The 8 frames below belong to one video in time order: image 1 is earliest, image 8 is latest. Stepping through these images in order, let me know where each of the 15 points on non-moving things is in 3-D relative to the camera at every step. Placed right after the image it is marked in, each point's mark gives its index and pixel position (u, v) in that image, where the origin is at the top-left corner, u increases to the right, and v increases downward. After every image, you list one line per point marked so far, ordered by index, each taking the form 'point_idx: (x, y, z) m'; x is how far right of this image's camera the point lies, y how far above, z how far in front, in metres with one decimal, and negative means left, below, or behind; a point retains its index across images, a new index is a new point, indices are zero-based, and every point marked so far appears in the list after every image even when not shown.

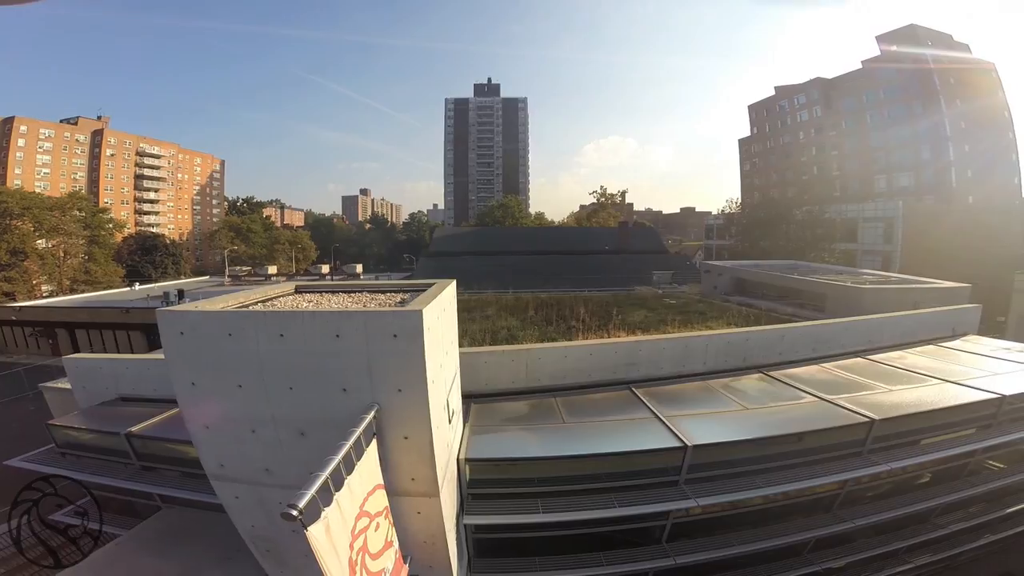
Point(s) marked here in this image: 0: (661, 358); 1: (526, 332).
0: (+2.3, -1.1, +6.3) m
1: (+0.2, -1.0, +8.9) m
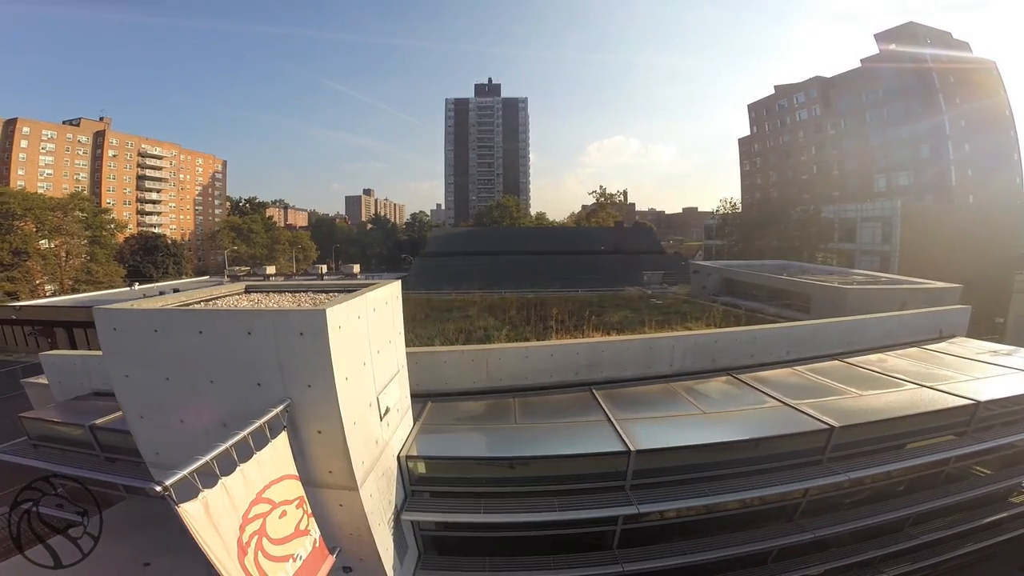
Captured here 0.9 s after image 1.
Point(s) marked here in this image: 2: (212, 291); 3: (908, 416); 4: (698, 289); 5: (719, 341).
0: (+1.7, -1.1, +6.1) m
1: (-0.3, -1.0, +8.8) m
2: (-4.3, 0.0, +5.4) m
3: (+5.0, -1.6, +4.7) m
4: (+6.6, 0.0, +13.9) m
5: (+3.3, -0.9, +6.2) m
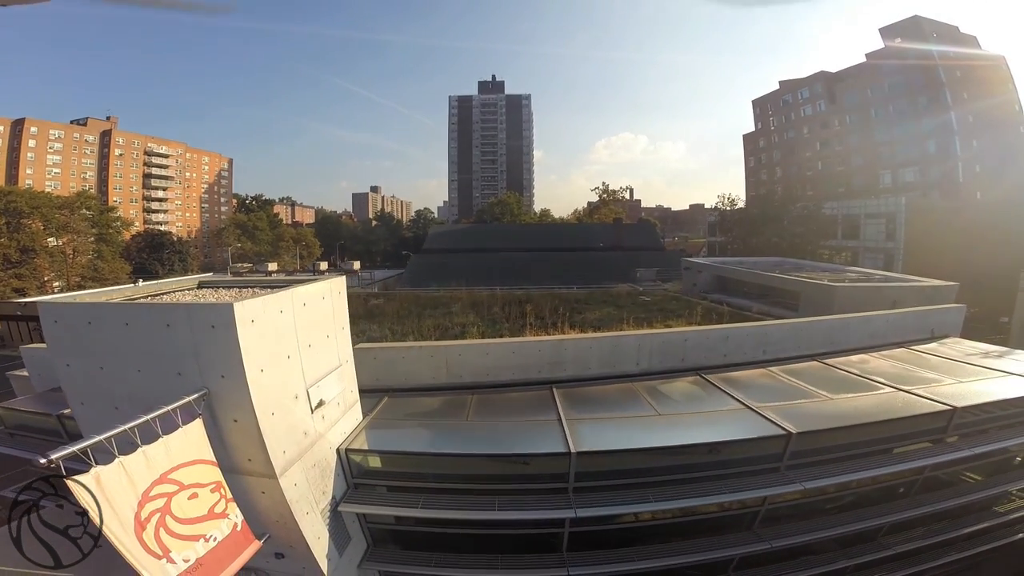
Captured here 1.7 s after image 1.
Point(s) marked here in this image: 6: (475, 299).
0: (+1.2, -1.1, +6.0) m
1: (-0.8, -0.9, +8.7) m
2: (-4.8, 0.0, +5.3) m
3: (+4.4, -1.6, +4.5) m
4: (+6.2, 0.0, +13.7) m
5: (+2.8, -0.8, +6.1) m
6: (-1.2, -0.3, +11.8) m
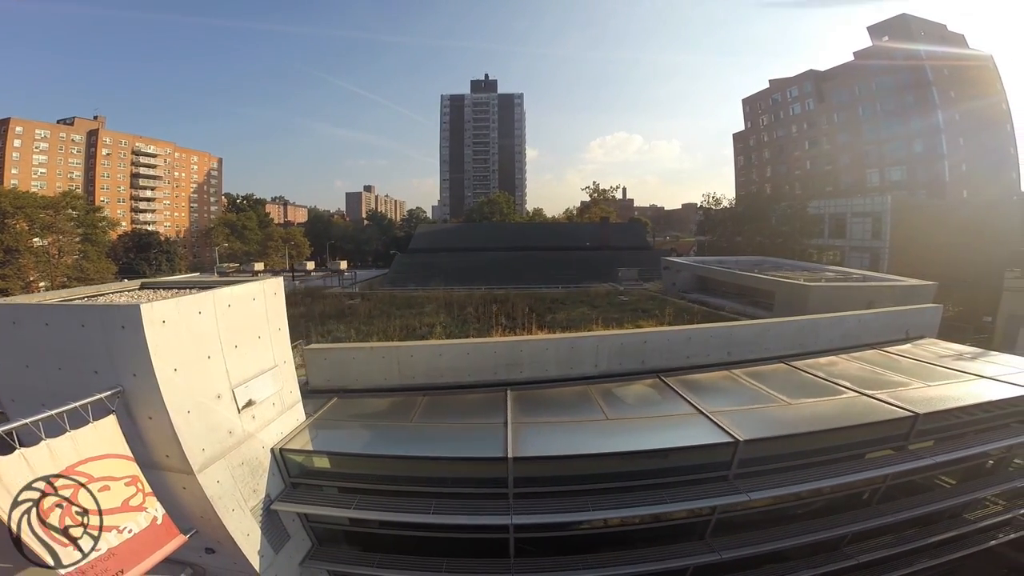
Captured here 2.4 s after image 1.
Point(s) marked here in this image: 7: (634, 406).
0: (+0.5, -1.1, +5.8) m
1: (-1.5, -0.9, +8.5) m
2: (-5.5, 0.0, +5.1) m
3: (+3.8, -1.6, +4.4) m
4: (+5.5, +0.1, +13.6) m
5: (+2.1, -0.8, +5.9) m
6: (-1.9, -0.3, +11.6) m
7: (+1.6, -1.5, +5.0) m
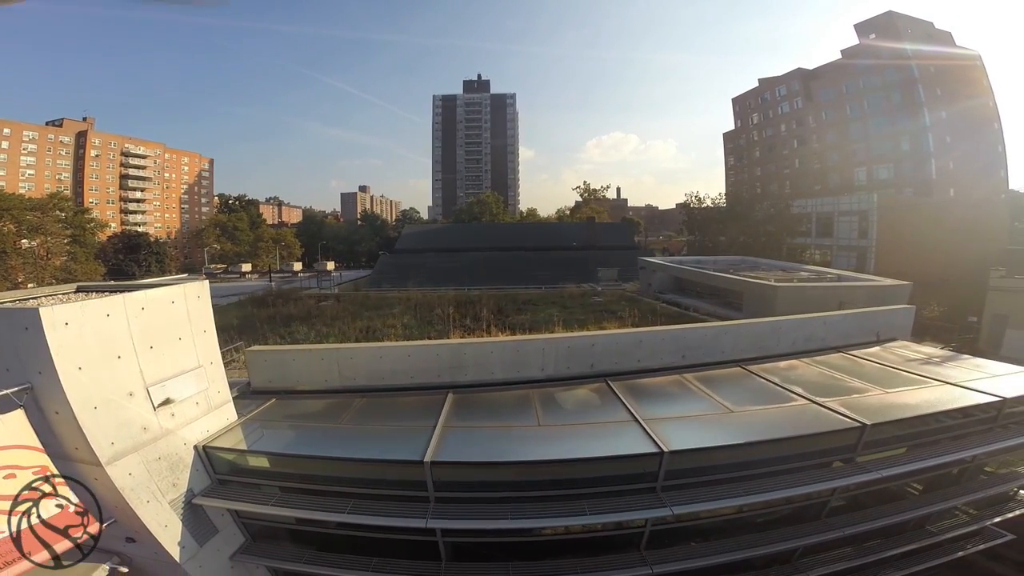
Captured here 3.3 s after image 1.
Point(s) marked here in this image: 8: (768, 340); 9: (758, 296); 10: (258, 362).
0: (-0.3, -1.1, +5.6) m
1: (-2.3, -1.0, +8.3) m
2: (-6.3, 0.0, +4.9) m
3: (+3.0, -1.6, +4.2) m
4: (+4.6, 0.0, +13.4) m
5: (+1.3, -0.8, +5.7) m
6: (-2.7, -0.4, +11.4) m
7: (+0.8, -1.5, +4.8) m
8: (+4.2, -0.8, +6.4) m
9: (+5.8, -0.2, +9.0) m
10: (-4.1, -1.2, +6.2) m
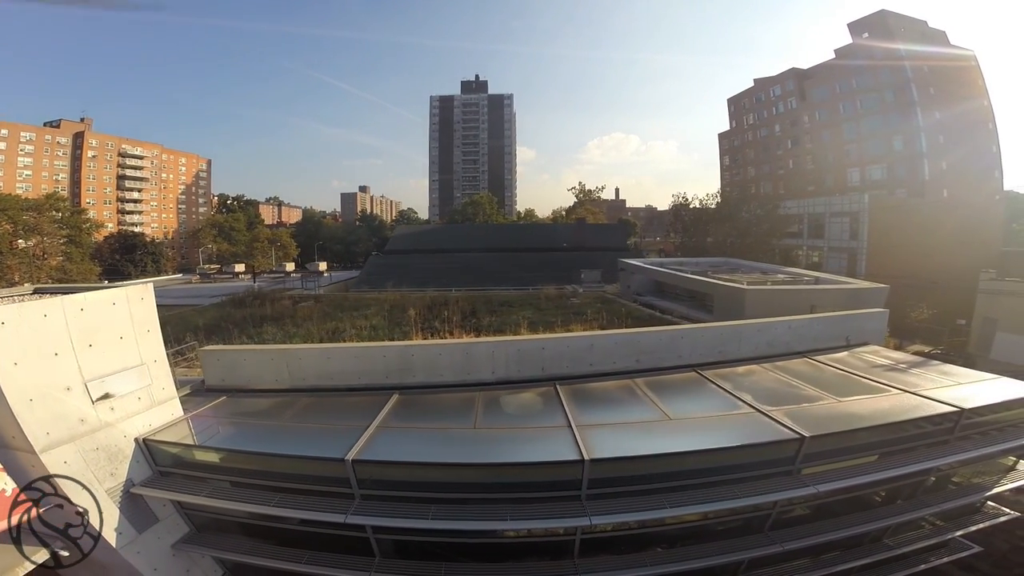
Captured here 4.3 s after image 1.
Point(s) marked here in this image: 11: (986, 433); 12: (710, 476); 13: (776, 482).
0: (-1.0, -1.1, +5.5) m
1: (-3.1, -1.0, +8.2) m
2: (-7.0, 0.0, +4.8) m
3: (+2.2, -1.7, +4.0) m
4: (+4.0, 0.0, +13.2) m
5: (+0.5, -0.9, +5.6) m
6: (-3.4, -0.4, +11.3) m
7: (0.0, -1.6, +4.7) m
8: (+3.5, -0.9, +6.2) m
9: (+5.1, -0.2, +8.9) m
10: (-4.8, -1.2, +6.1) m
11: (+6.4, -2.0, +5.2) m
12: (+2.1, -2.0, +4.2) m
13: (+3.1, -2.1, +4.4) m
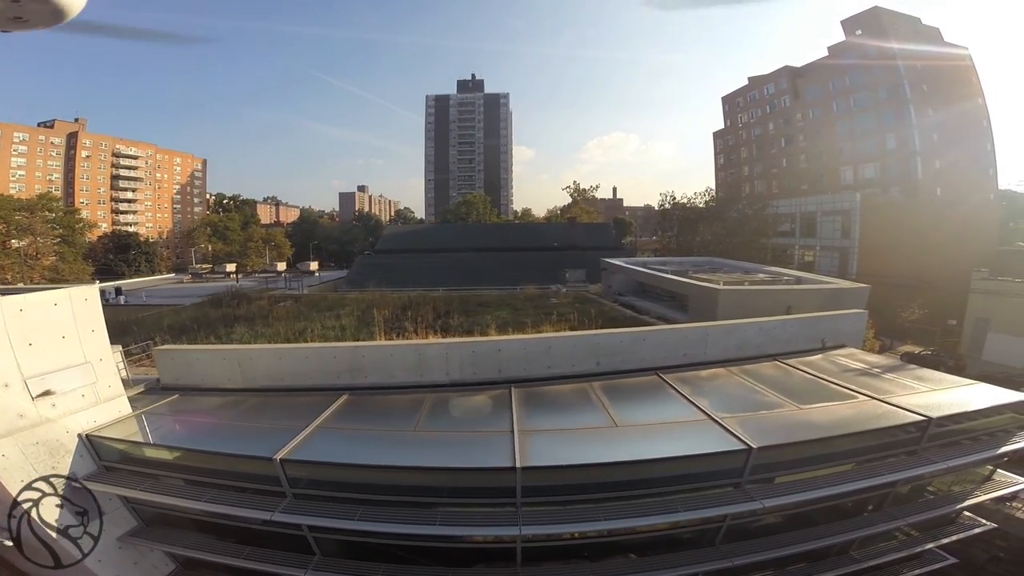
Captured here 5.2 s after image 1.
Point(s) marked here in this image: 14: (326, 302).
0: (-1.7, -1.1, +5.3) m
1: (-3.7, -1.0, +8.1) m
2: (-7.7, 0.0, +4.6) m
3: (+1.6, -1.7, +3.9) m
4: (+3.3, 0.0, +13.0) m
5: (-0.1, -0.9, +5.4) m
6: (-4.0, -0.4, +11.1) m
7: (-0.6, -1.6, +4.5) m
8: (+2.9, -0.9, +6.0) m
9: (+4.5, -0.2, +8.7) m
10: (-5.4, -1.2, +6.0) m
11: (+5.7, -2.0, +5.0) m
12: (+1.4, -2.0, +4.0) m
13: (+2.5, -2.1, +4.2) m
14: (-5.8, -0.4, +12.0) m
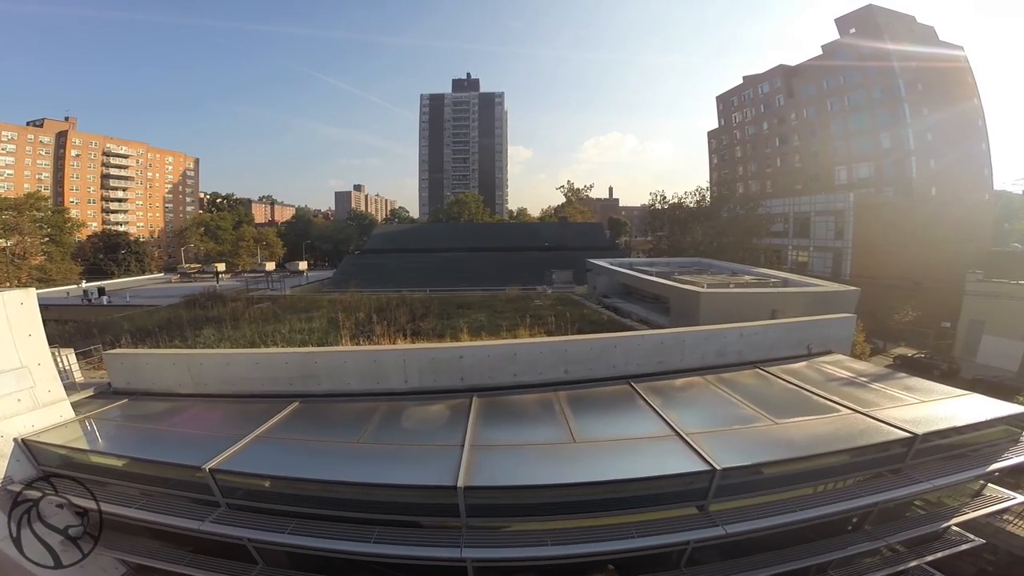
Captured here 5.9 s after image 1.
0: (-2.2, -1.1, +5.0) m
1: (-4.2, -1.0, +7.7) m
2: (-8.1, -0.1, +4.3) m
3: (+1.1, -1.7, +3.5) m
4: (+2.8, 0.0, +12.7) m
5: (-0.6, -0.9, +5.0) m
6: (-4.5, -0.4, +10.8) m
7: (-1.1, -1.6, +4.2) m
8: (+2.4, -0.9, +5.7) m
9: (+3.9, -0.3, +8.3) m
10: (-5.9, -1.2, +5.6) m
11: (+5.3, -2.0, +4.7) m
12: (+1.0, -2.0, +3.7) m
13: (+2.0, -2.1, +3.9) m
14: (-6.3, -0.5, +11.6) m
